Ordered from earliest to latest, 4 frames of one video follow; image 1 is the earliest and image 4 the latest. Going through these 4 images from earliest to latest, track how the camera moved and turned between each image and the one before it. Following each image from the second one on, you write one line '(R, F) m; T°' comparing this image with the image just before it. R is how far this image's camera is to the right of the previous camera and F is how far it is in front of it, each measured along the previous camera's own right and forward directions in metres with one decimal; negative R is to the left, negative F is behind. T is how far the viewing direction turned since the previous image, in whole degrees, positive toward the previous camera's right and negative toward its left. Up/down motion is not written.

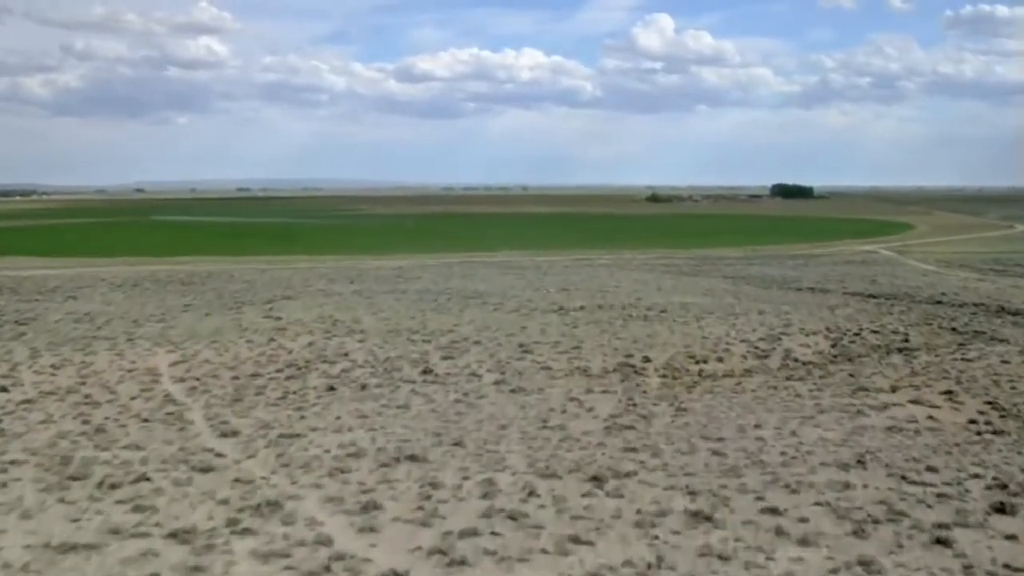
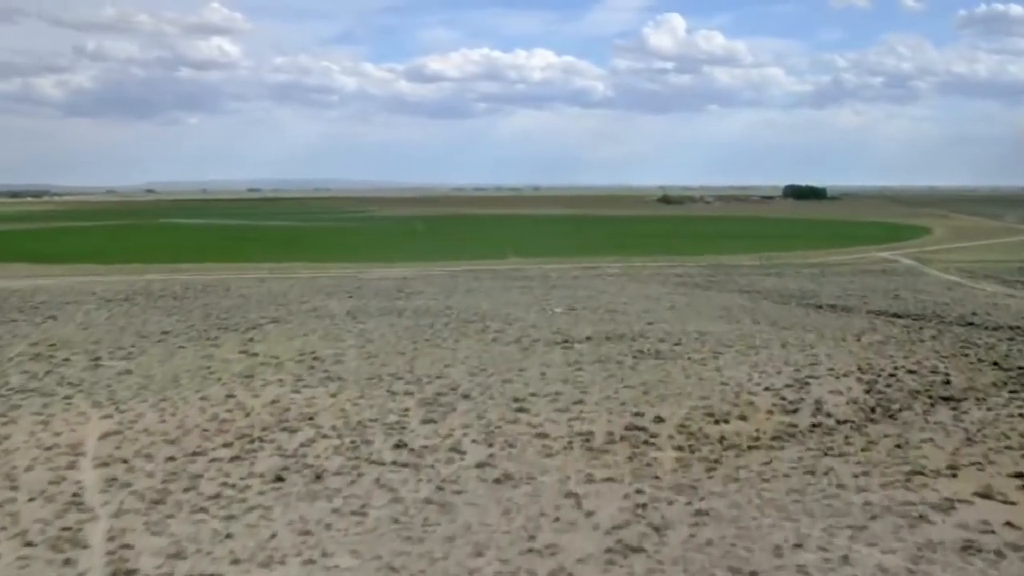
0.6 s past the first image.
(+0.1, +1.0) m; -1°
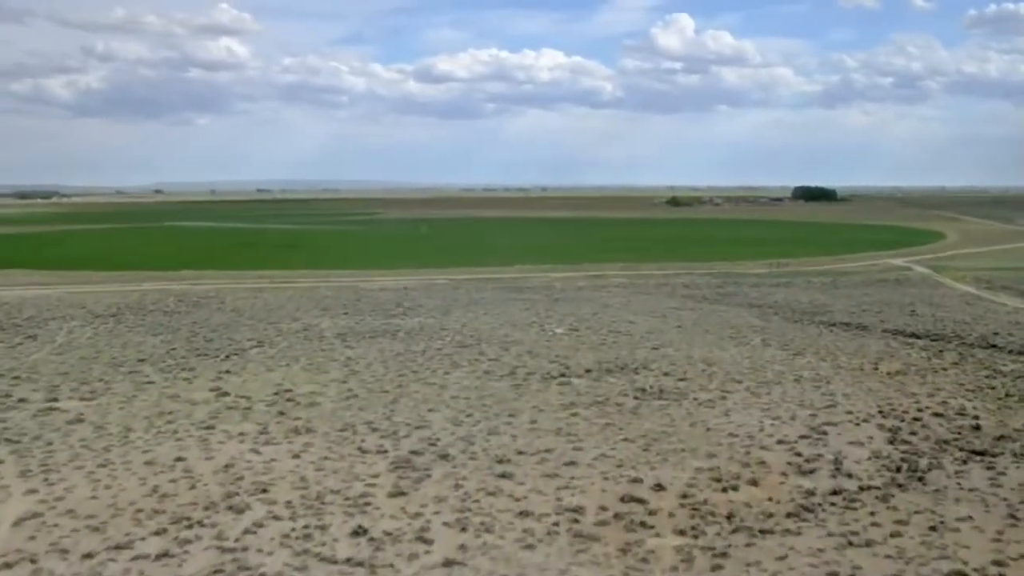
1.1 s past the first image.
(+0.2, +0.7) m; 0°
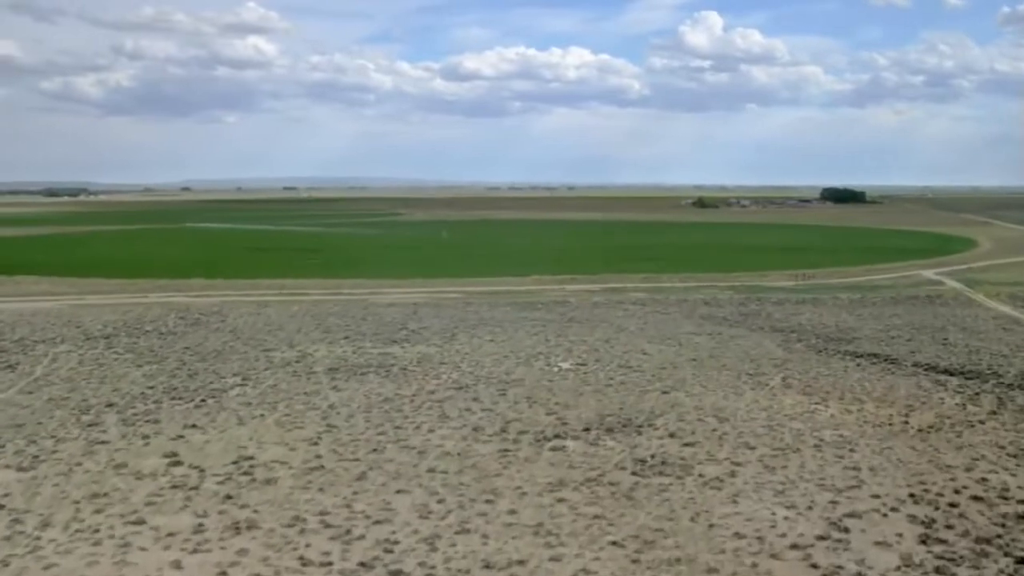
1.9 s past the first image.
(+0.3, +0.9) m; -1°
